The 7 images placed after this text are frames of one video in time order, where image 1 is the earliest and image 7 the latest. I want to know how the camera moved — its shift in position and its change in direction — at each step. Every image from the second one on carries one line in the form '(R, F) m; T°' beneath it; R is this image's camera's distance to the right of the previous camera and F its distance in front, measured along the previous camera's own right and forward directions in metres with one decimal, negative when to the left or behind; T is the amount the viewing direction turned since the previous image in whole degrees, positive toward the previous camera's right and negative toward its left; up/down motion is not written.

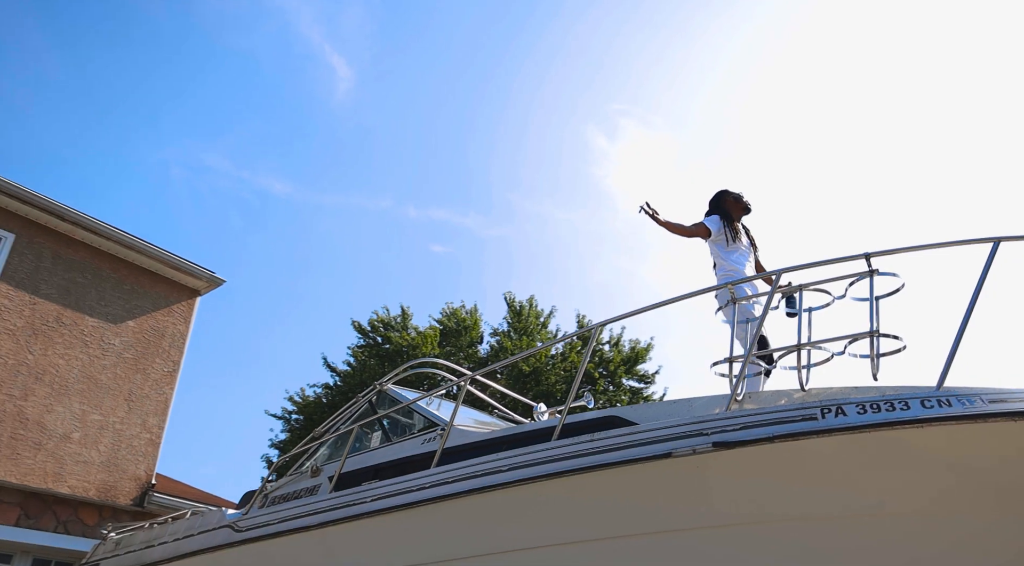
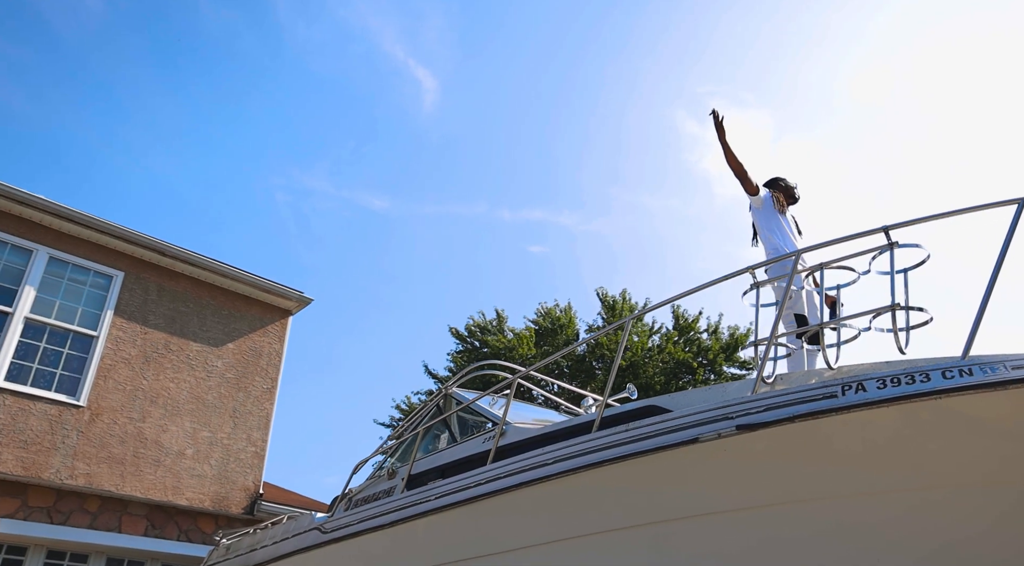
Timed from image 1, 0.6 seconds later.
(+0.4, -0.3) m; -7°
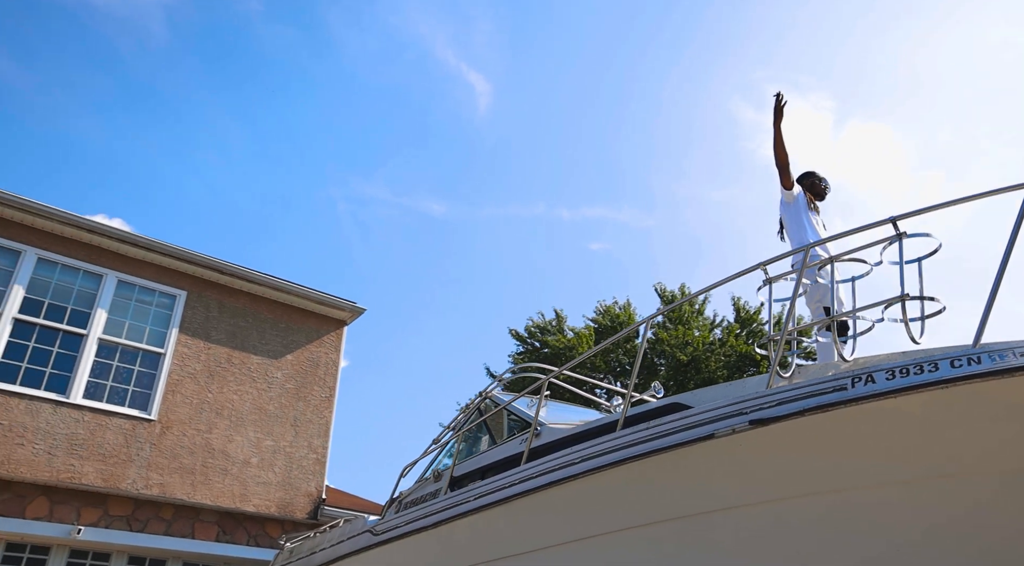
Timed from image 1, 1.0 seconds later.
(+0.2, -0.2) m; -4°
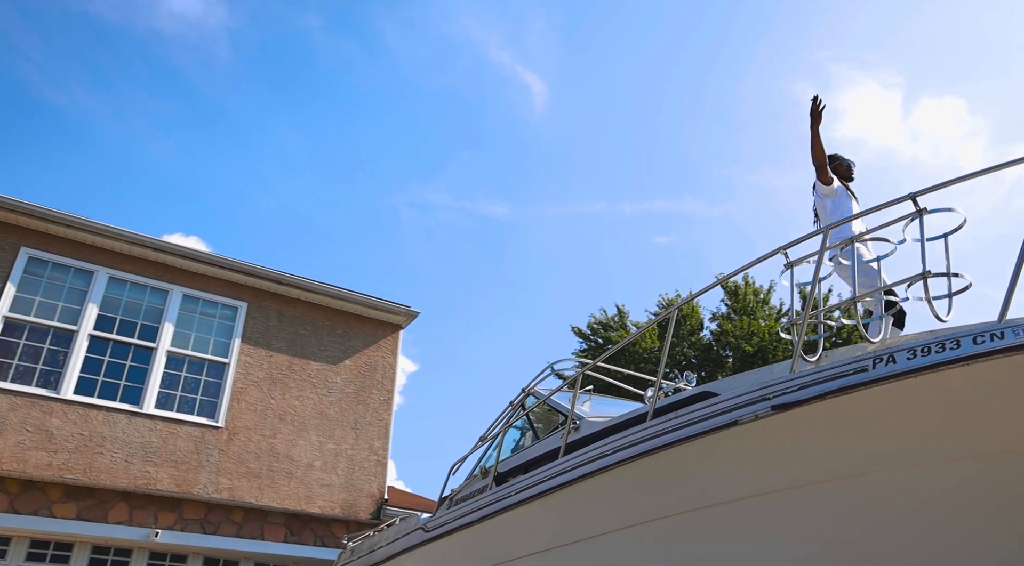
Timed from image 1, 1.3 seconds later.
(+0.2, -0.1) m; -4°
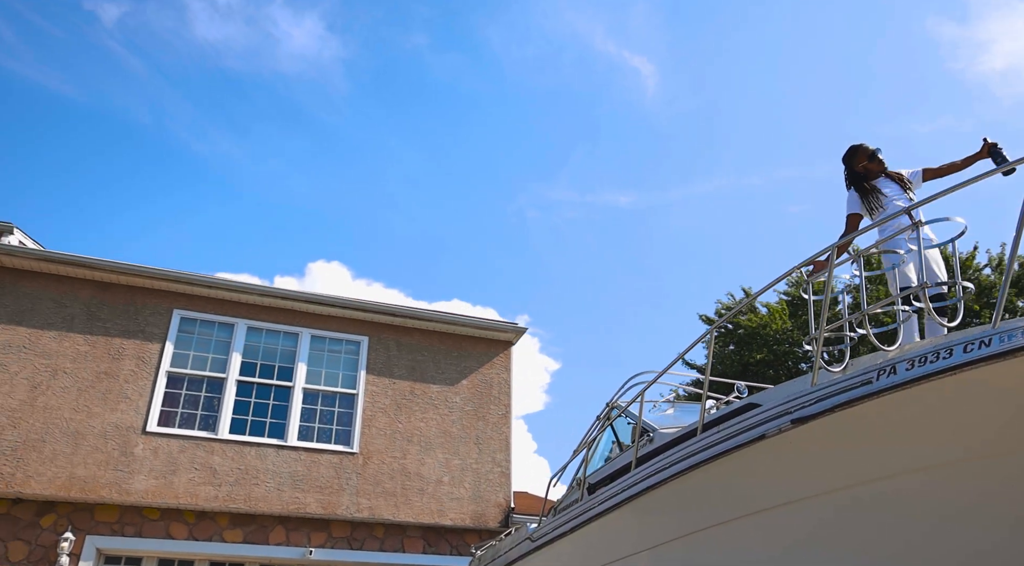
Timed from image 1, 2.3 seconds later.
(+0.5, -0.5) m; -9°
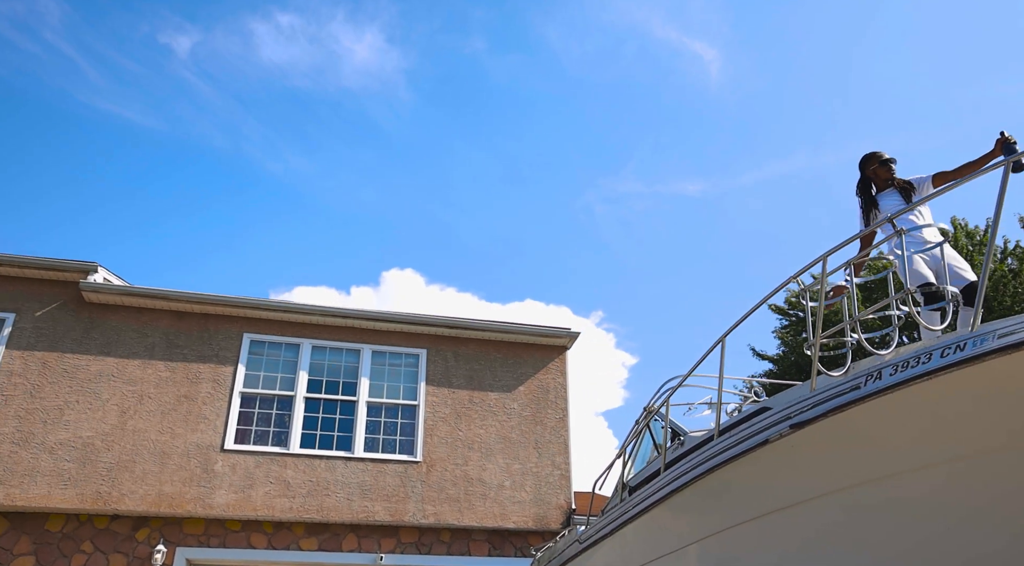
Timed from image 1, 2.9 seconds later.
(+0.4, -0.3) m; -5°
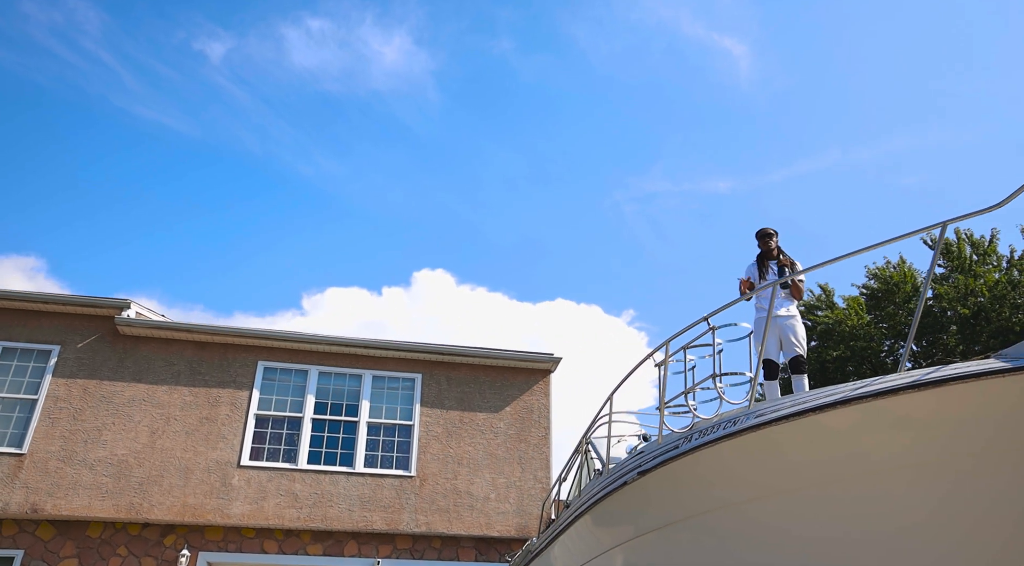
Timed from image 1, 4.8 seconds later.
(+0.8, -1.2) m; -3°
